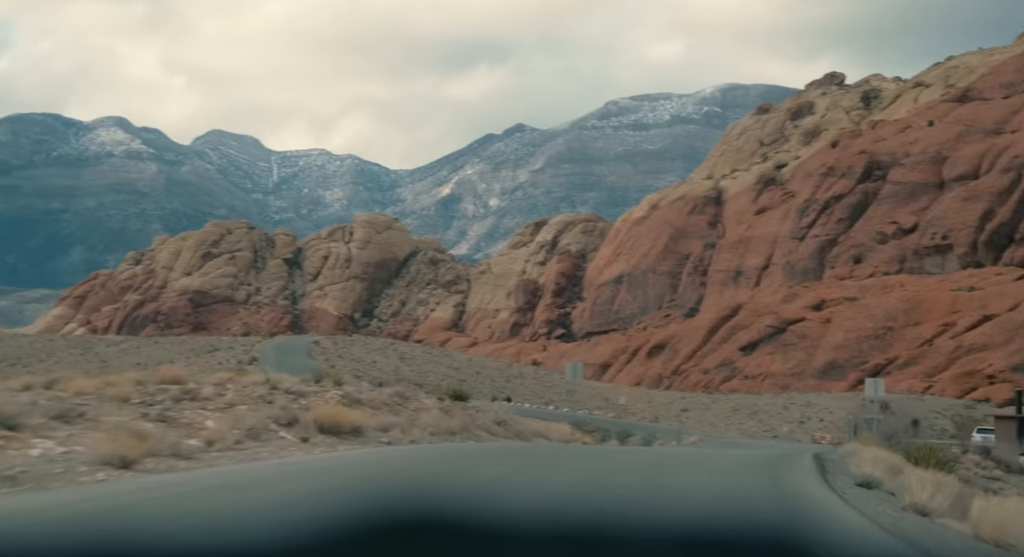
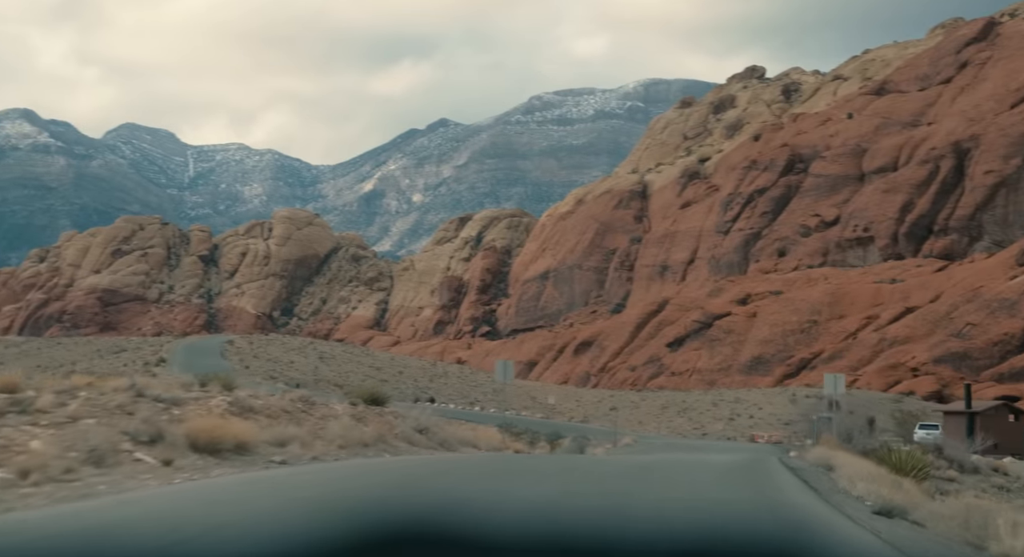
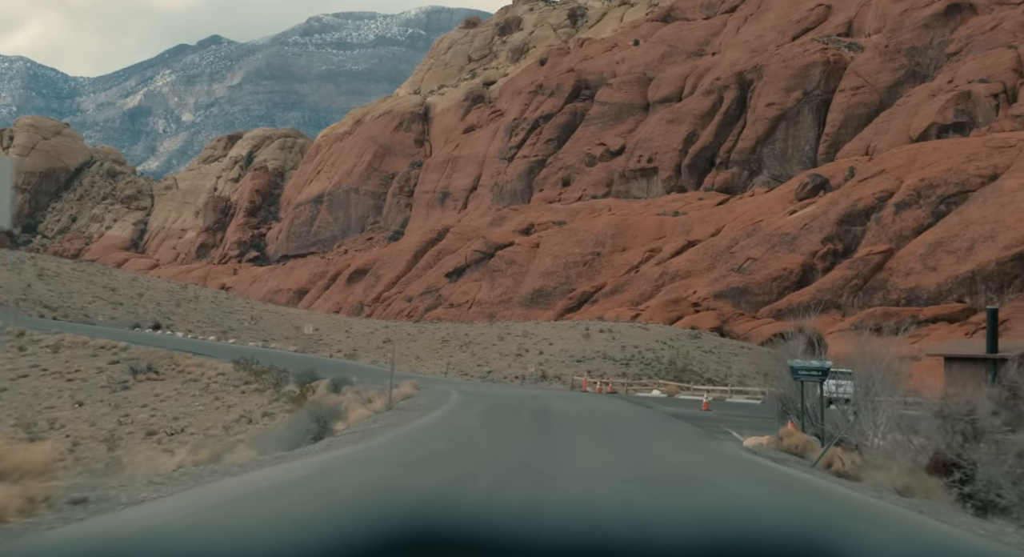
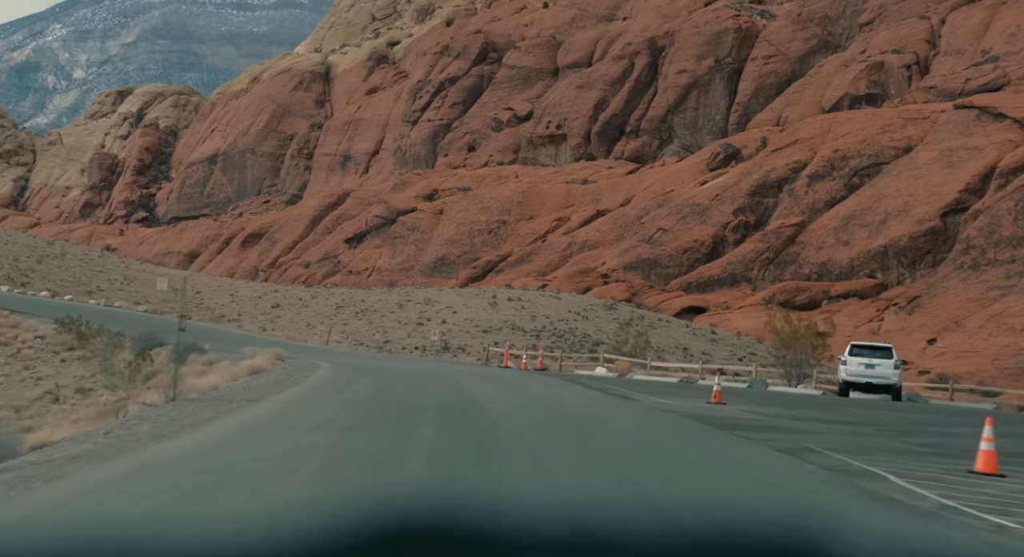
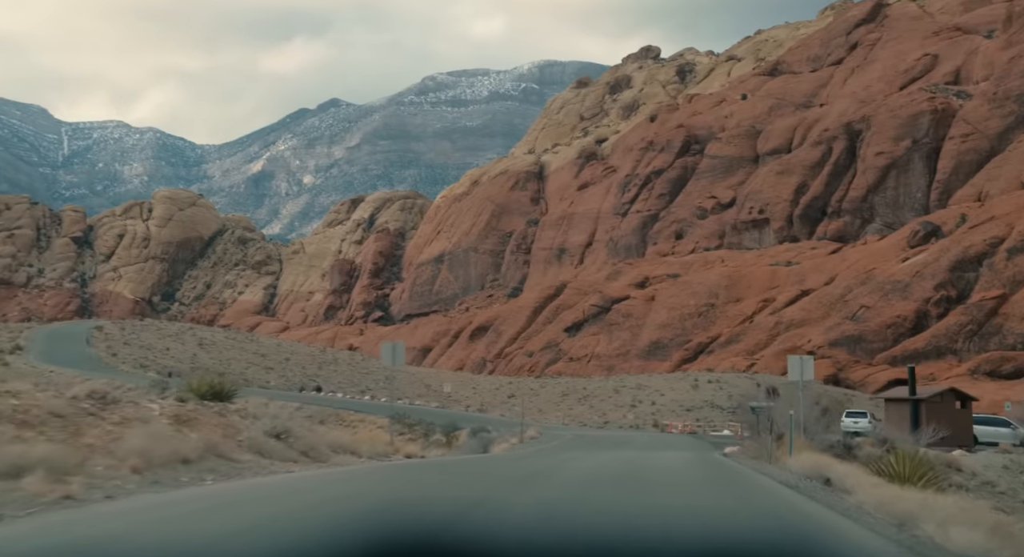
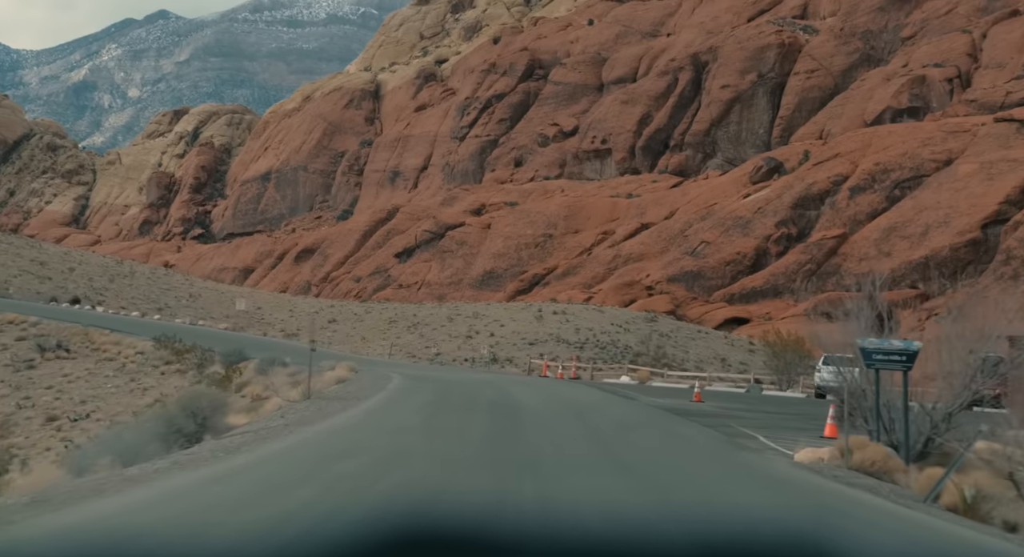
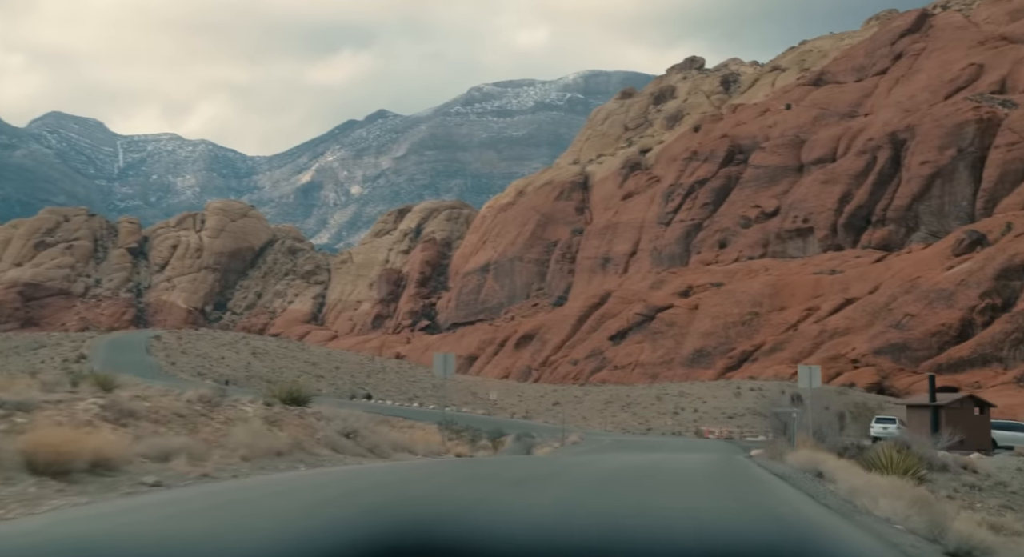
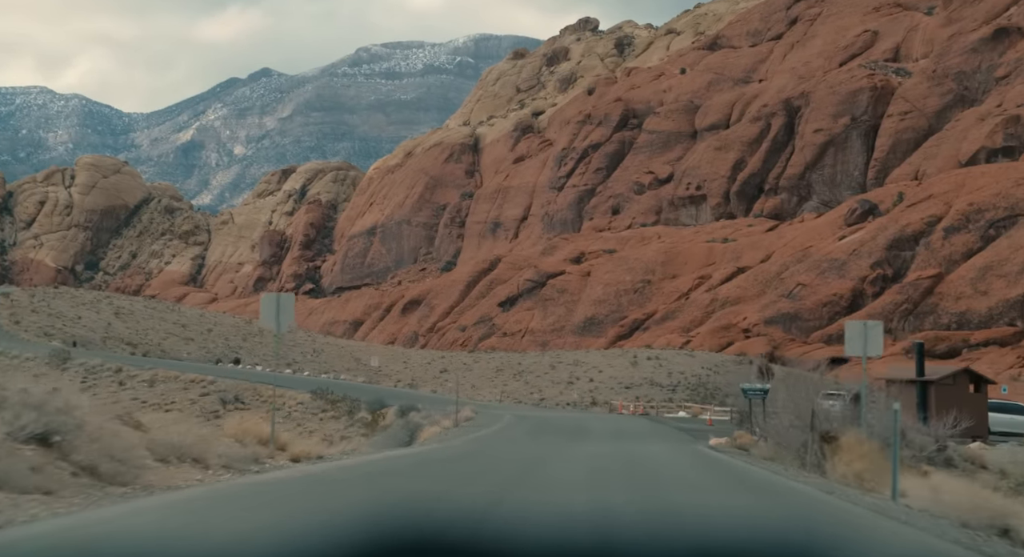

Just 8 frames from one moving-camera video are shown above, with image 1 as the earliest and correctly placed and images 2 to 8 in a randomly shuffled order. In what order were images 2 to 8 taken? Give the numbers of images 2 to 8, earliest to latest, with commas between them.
2, 7, 5, 8, 3, 6, 4
